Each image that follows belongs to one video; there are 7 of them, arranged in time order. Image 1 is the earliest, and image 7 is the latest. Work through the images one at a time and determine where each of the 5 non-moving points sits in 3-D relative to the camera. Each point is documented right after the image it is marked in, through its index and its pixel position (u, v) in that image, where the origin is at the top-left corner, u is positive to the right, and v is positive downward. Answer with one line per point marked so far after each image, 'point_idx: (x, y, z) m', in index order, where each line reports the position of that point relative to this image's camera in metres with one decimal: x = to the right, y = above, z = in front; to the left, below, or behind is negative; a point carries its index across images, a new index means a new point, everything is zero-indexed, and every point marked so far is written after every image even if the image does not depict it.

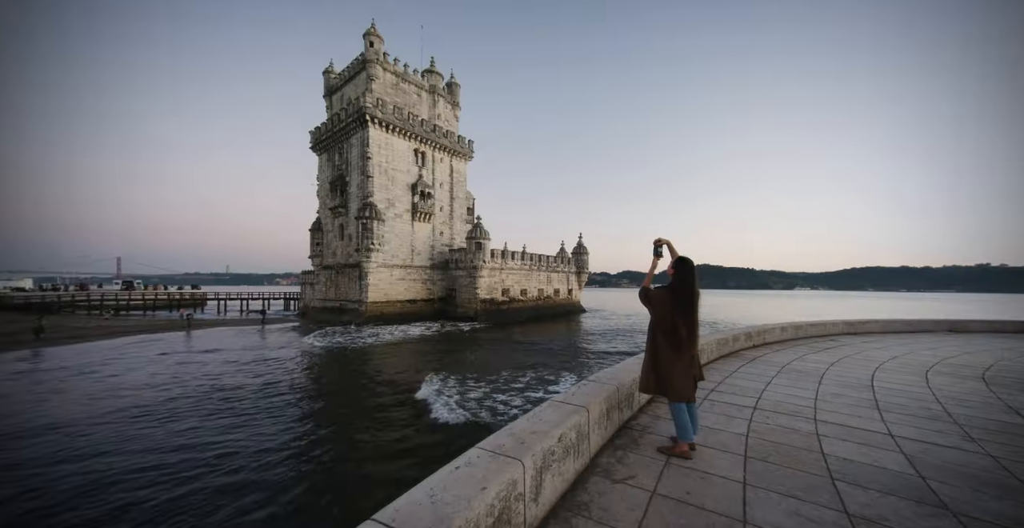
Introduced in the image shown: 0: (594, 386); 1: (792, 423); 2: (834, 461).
0: (+0.8, -1.2, +3.9) m
1: (+3.4, -1.9, +4.7) m
2: (+3.0, -1.8, +3.6) m
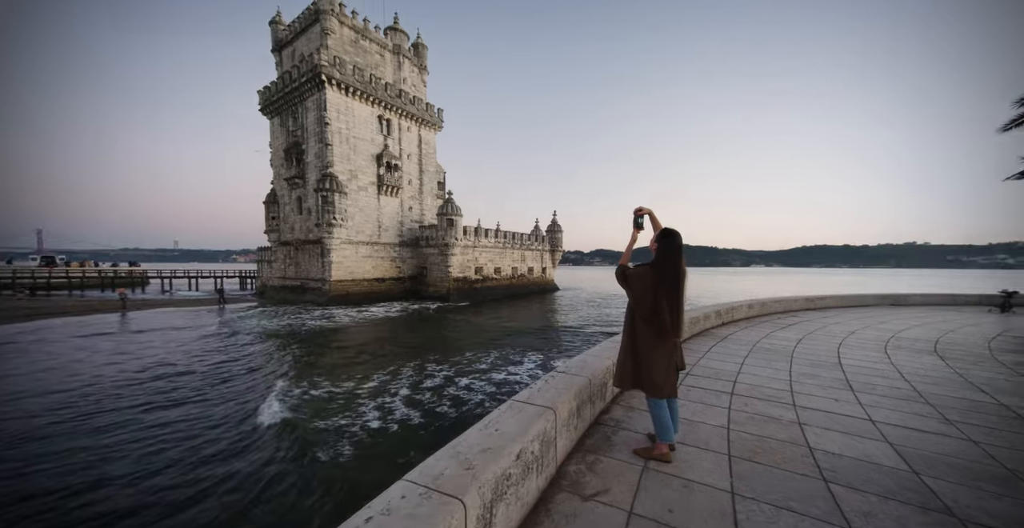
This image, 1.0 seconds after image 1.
0: (+0.5, -1.0, +3.4) m
1: (+3.0, -1.7, +4.4) m
2: (+2.7, -1.7, +3.3) m
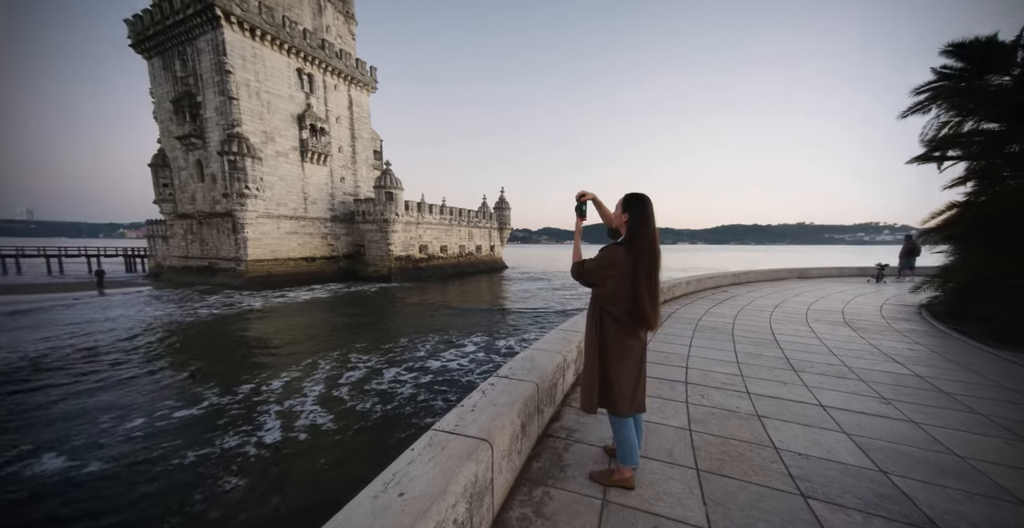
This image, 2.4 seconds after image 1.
0: (0.0, -0.9, +2.8) m
1: (+2.3, -1.5, +4.1) m
2: (+2.2, -1.5, +3.0) m
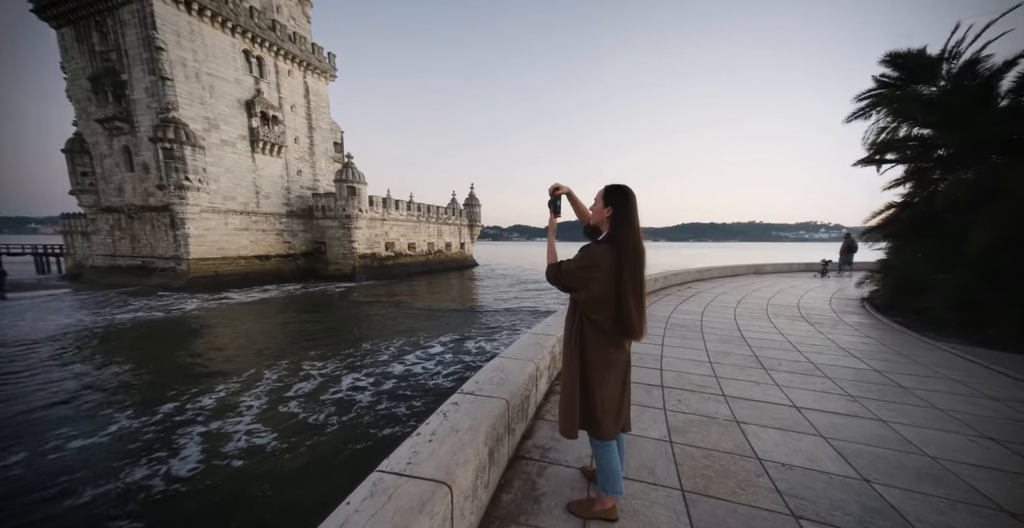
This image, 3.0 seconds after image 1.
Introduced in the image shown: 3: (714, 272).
0: (-0.3, -0.9, +2.4) m
1: (+2.0, -1.5, +4.0) m
2: (+1.9, -1.5, +2.8) m
3: (+9.0, -0.4, +17.0) m
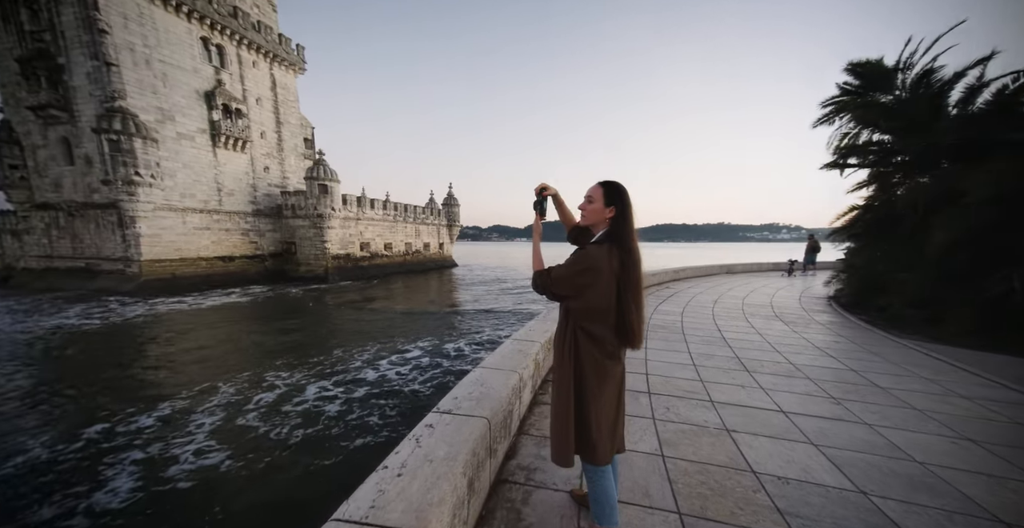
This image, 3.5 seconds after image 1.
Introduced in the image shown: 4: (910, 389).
0: (-0.4, -0.9, +2.2) m
1: (+1.8, -1.5, +3.8) m
2: (+1.8, -1.5, +2.7) m
3: (+8.1, -0.4, +17.2) m
4: (+5.8, -1.8, +5.7) m
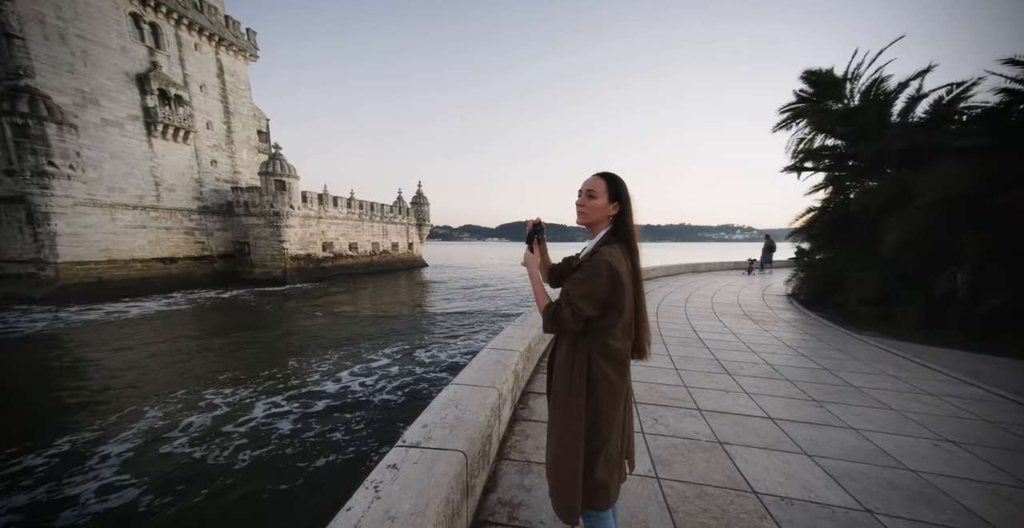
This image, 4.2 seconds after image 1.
0: (-0.4, -1.0, +1.8) m
1: (+1.6, -1.5, +3.6) m
2: (+1.7, -1.6, +2.4) m
3: (+6.8, -0.4, +17.4) m
4: (+5.5, -1.8, +5.7) m
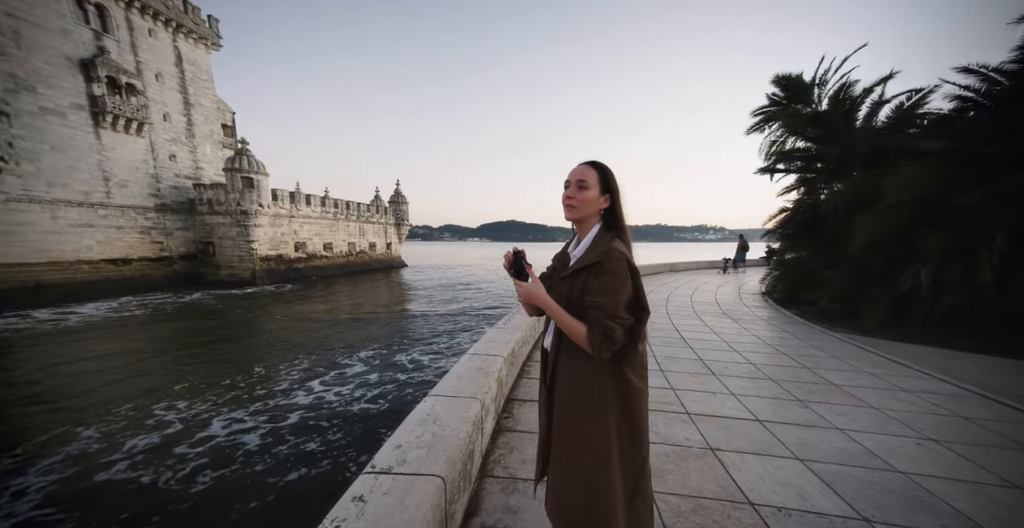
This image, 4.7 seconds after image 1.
0: (-0.5, -1.0, +1.5) m
1: (+1.4, -1.5, +3.4) m
2: (+1.6, -1.6, +2.3) m
3: (+6.0, -0.4, +17.5) m
4: (+5.2, -1.8, +5.8) m
